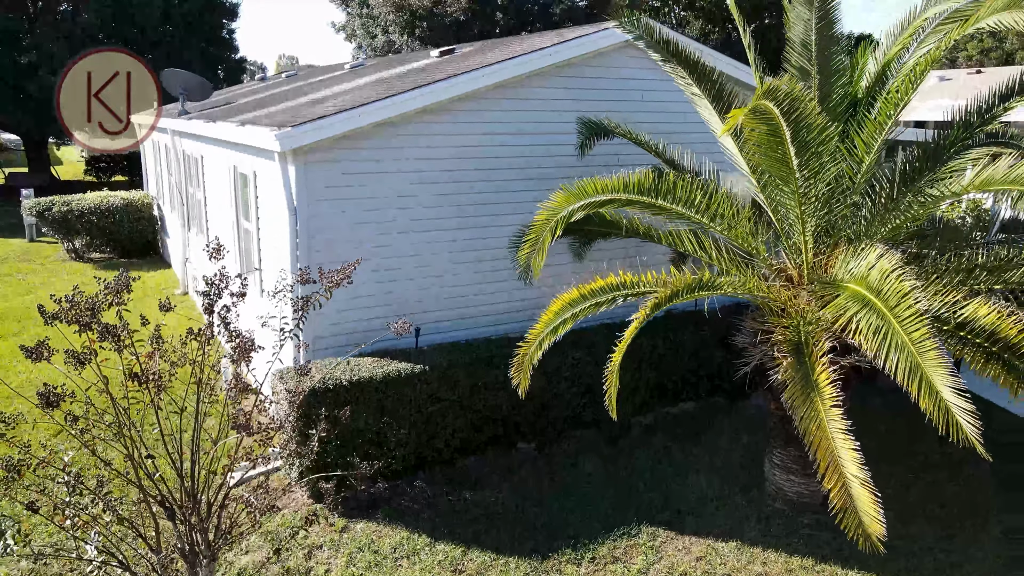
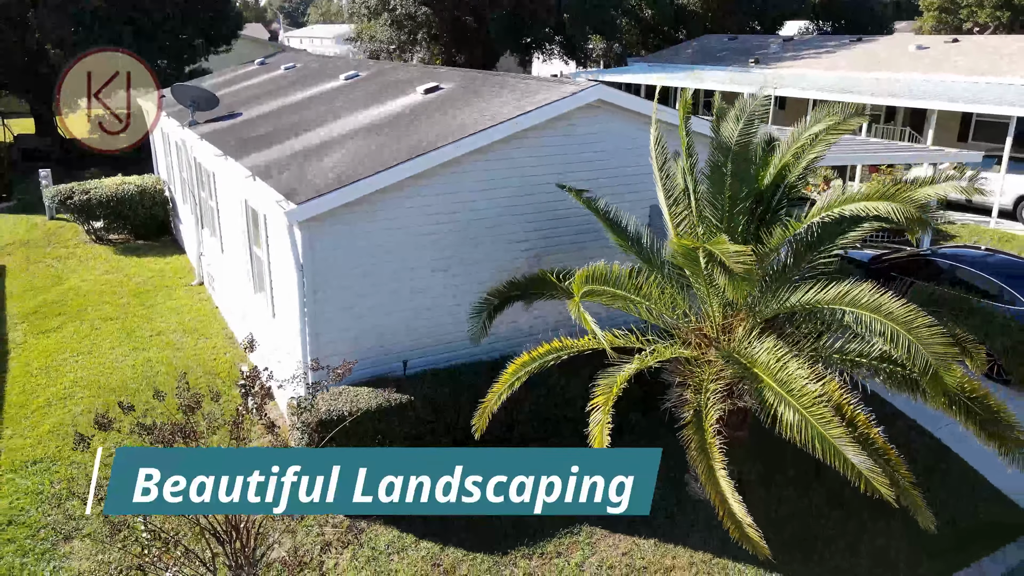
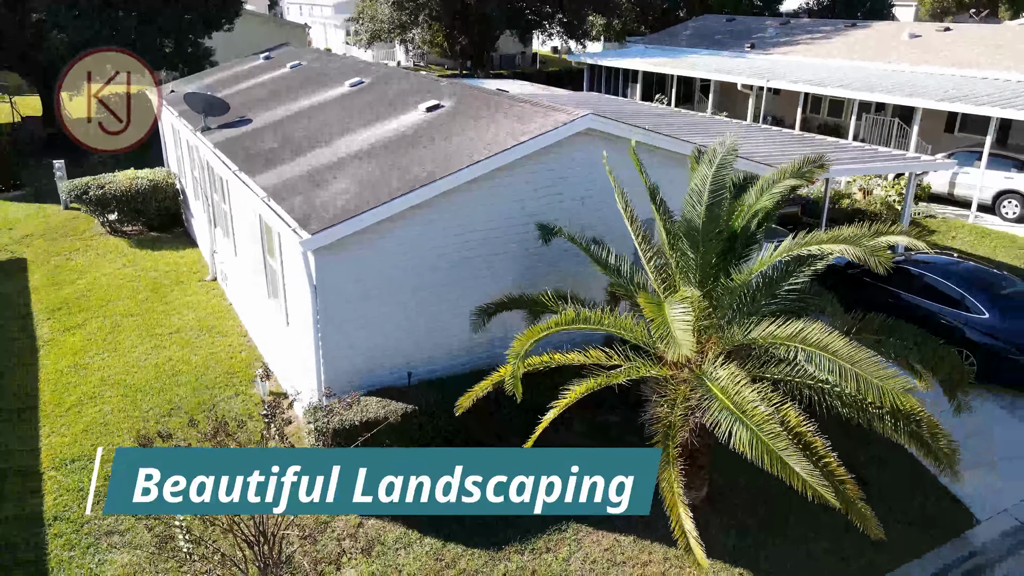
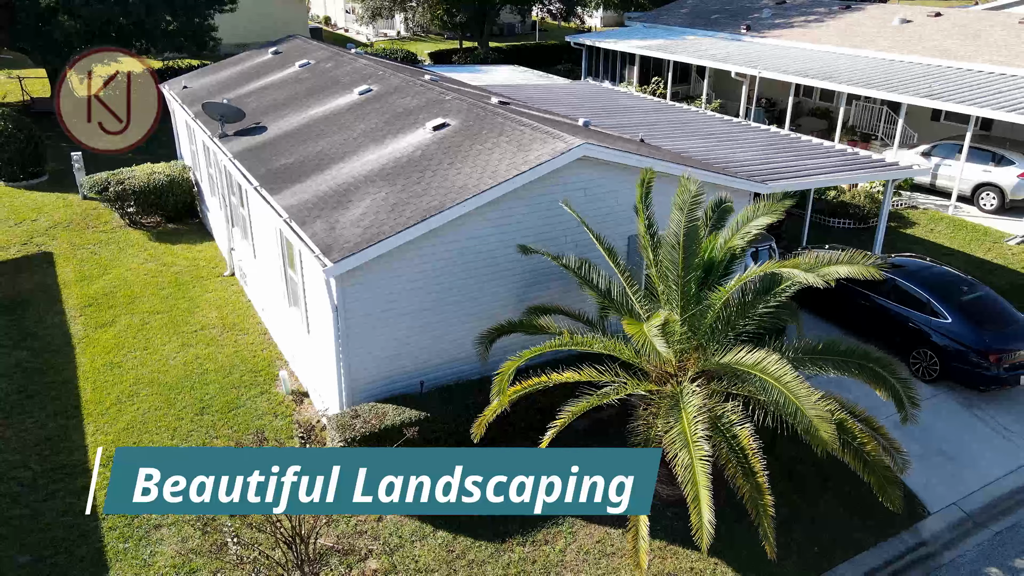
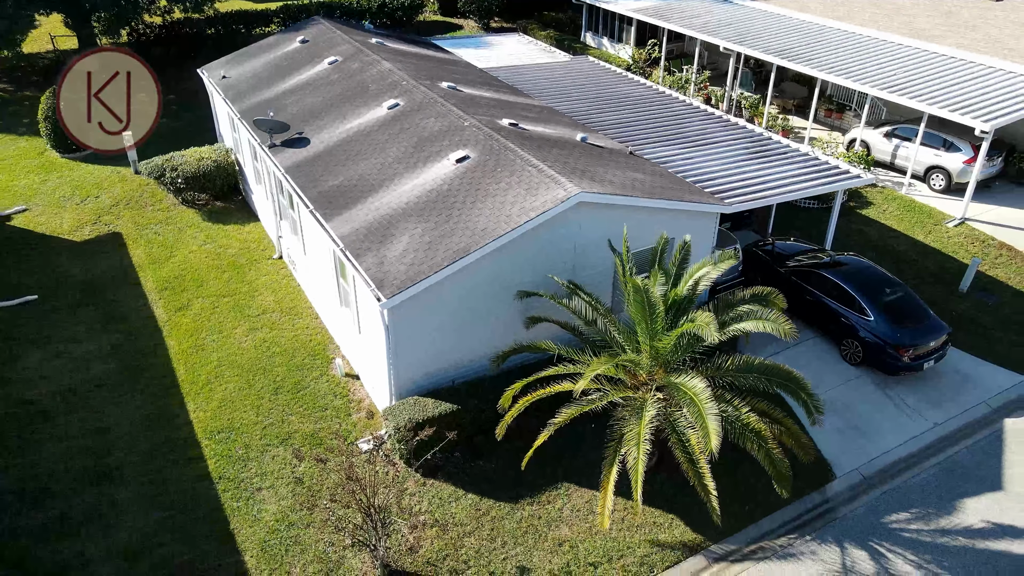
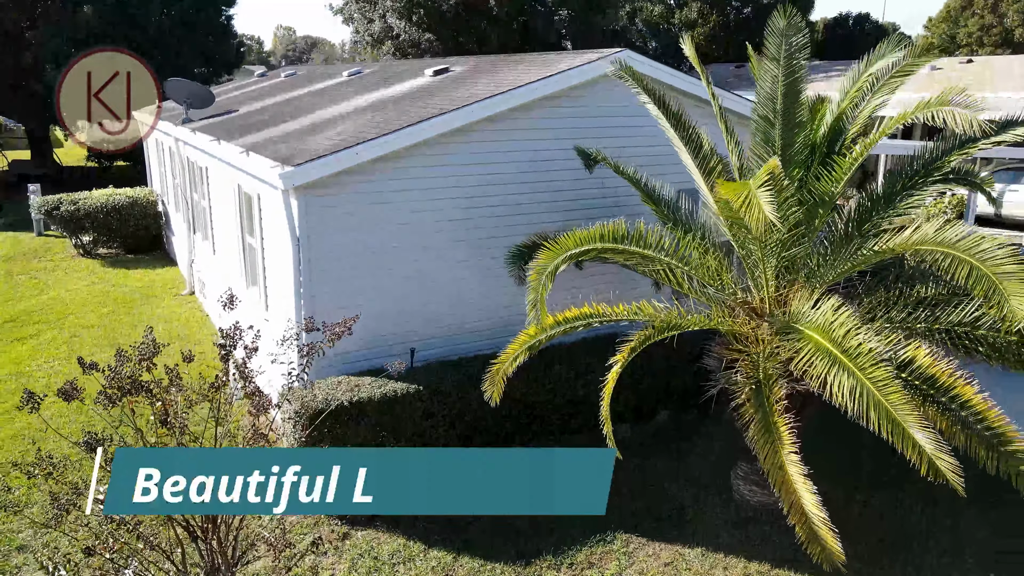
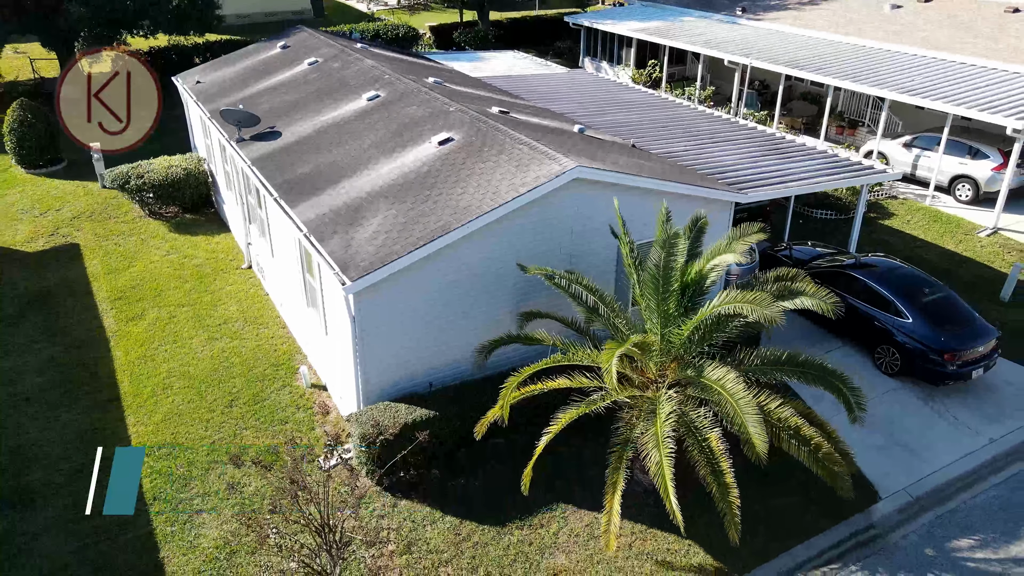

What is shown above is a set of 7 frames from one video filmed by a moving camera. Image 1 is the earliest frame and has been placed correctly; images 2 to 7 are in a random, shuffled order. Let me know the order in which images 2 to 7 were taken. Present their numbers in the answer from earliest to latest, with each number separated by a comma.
6, 2, 3, 4, 7, 5
